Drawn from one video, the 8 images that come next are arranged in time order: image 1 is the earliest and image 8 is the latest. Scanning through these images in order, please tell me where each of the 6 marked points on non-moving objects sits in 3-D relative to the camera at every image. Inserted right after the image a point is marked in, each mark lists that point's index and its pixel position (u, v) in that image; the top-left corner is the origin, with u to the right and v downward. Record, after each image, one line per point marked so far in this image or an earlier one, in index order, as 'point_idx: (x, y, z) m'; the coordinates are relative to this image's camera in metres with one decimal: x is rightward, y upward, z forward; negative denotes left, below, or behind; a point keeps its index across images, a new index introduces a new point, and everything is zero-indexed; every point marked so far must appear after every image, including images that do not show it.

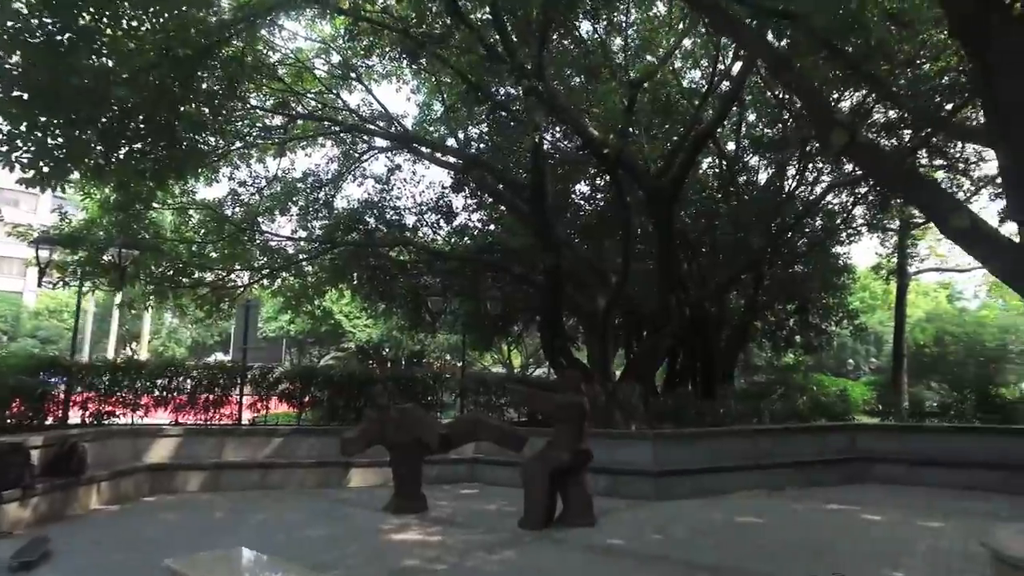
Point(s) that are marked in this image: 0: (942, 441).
0: (+7.0, -2.4, +10.4) m
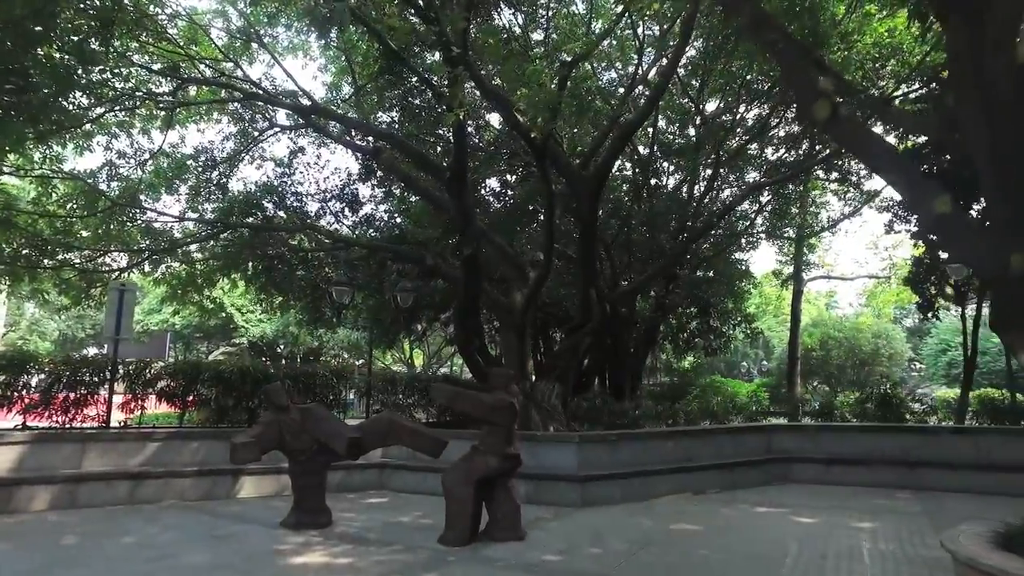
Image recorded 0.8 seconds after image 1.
0: (+5.6, -2.4, +10.6) m
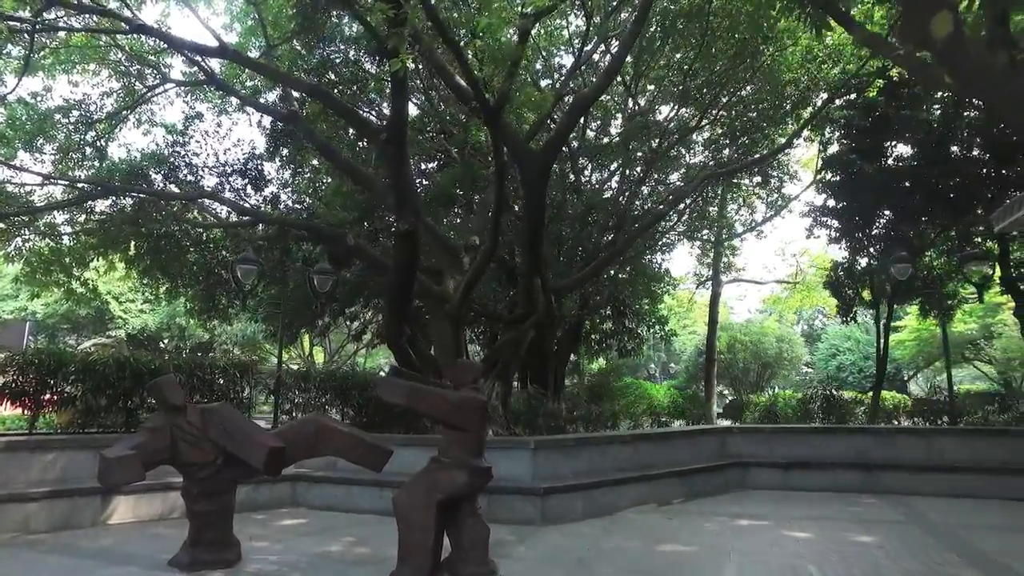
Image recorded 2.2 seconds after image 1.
0: (+4.6, -2.4, +10.2) m
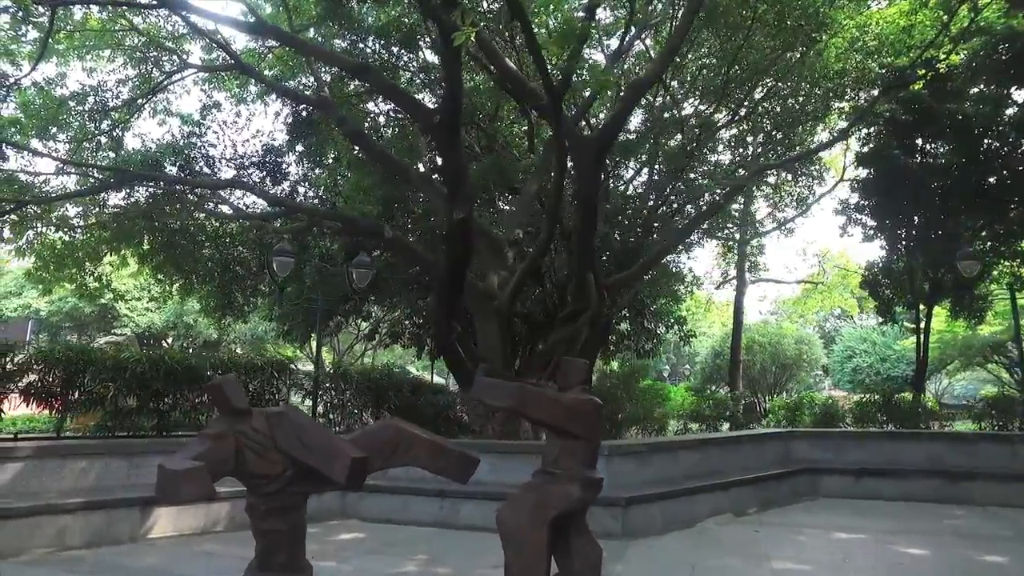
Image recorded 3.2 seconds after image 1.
0: (+5.4, -2.3, +9.6) m
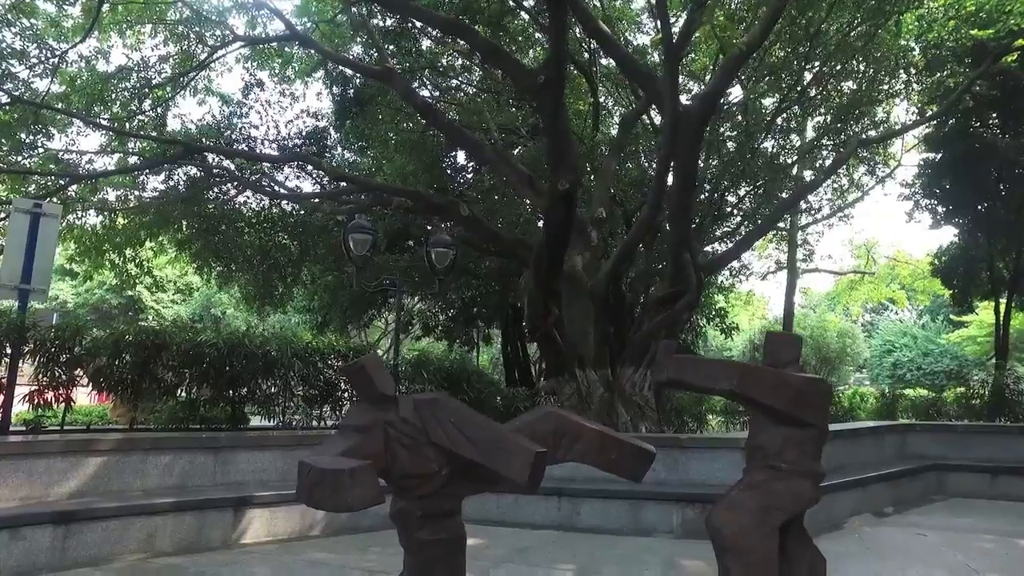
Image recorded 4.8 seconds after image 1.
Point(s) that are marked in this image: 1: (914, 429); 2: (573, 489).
0: (+6.6, -2.1, +8.8) m
1: (+5.5, -1.9, +9.0) m
2: (+0.6, -2.0, +6.5) m
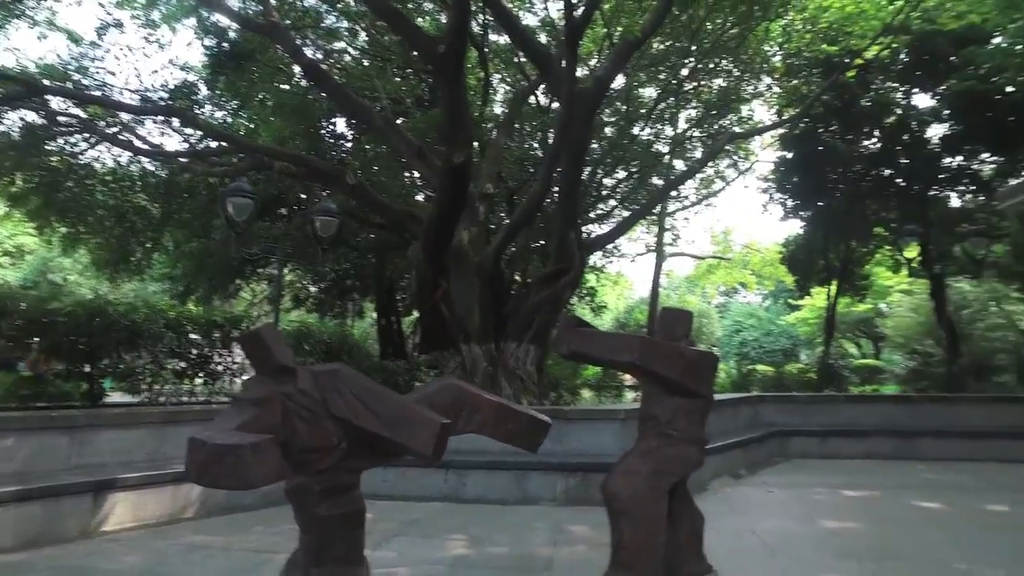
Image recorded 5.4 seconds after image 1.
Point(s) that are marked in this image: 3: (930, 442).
0: (+4.9, -1.9, +9.9) m
1: (+3.8, -1.7, +9.9) m
2: (-0.5, -1.7, +6.6) m
3: (+6.0, -2.3, +9.5) m
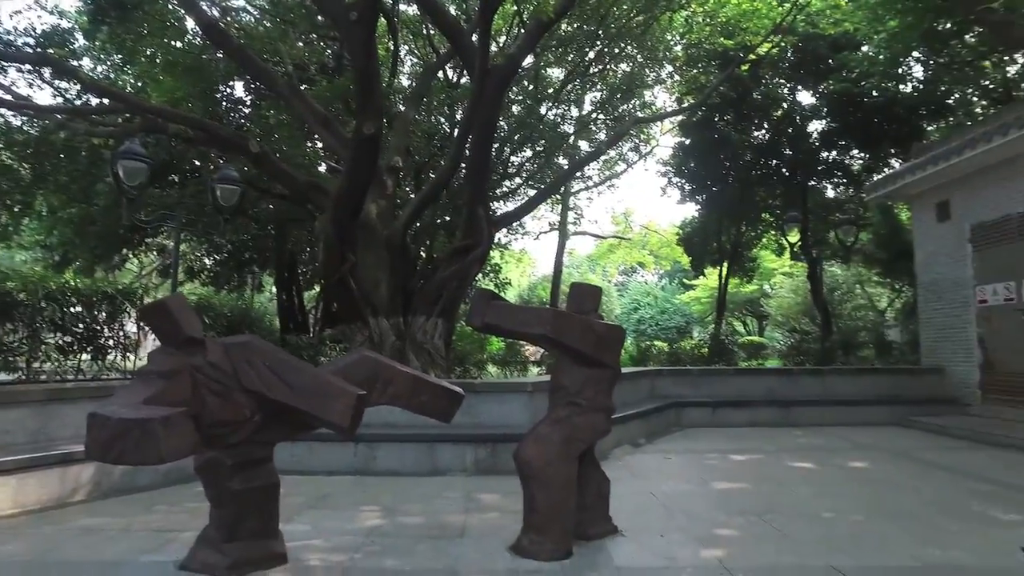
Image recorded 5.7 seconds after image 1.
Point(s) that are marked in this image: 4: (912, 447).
0: (+3.5, -1.5, +10.7) m
1: (+2.4, -1.3, +10.5) m
2: (-1.4, -1.5, +6.6) m
3: (+4.6, -2.0, +10.5) m
4: (+5.2, -2.1, +8.5) m
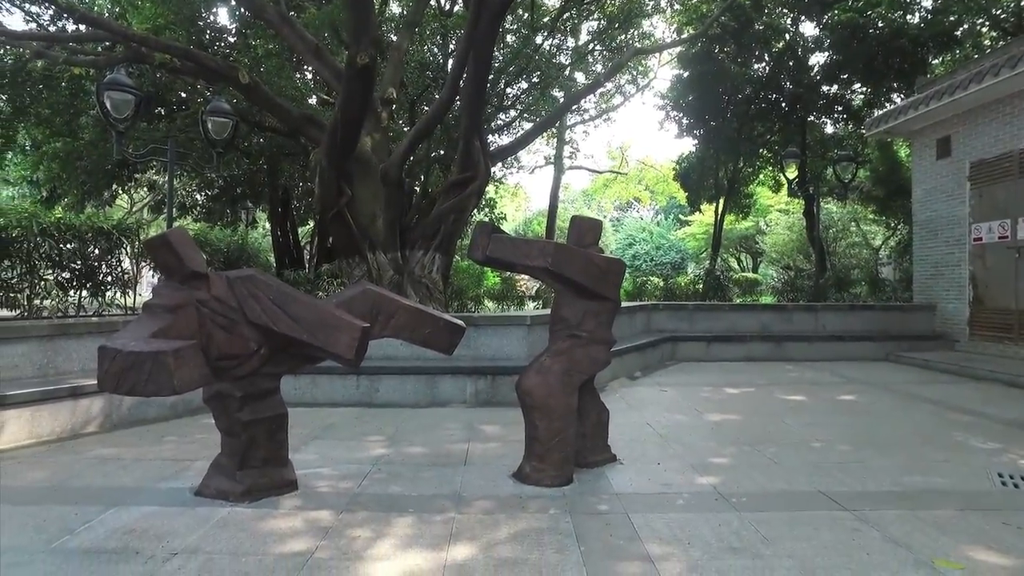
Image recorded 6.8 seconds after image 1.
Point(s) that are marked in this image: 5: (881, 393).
0: (+3.4, -0.5, +10.8) m
1: (+2.3, -0.3, +10.6) m
2: (-1.4, -0.8, +6.7) m
3: (+4.6, -0.9, +10.7) m
4: (+5.1, -1.2, +8.8) m
5: (+4.3, -1.2, +7.4) m
